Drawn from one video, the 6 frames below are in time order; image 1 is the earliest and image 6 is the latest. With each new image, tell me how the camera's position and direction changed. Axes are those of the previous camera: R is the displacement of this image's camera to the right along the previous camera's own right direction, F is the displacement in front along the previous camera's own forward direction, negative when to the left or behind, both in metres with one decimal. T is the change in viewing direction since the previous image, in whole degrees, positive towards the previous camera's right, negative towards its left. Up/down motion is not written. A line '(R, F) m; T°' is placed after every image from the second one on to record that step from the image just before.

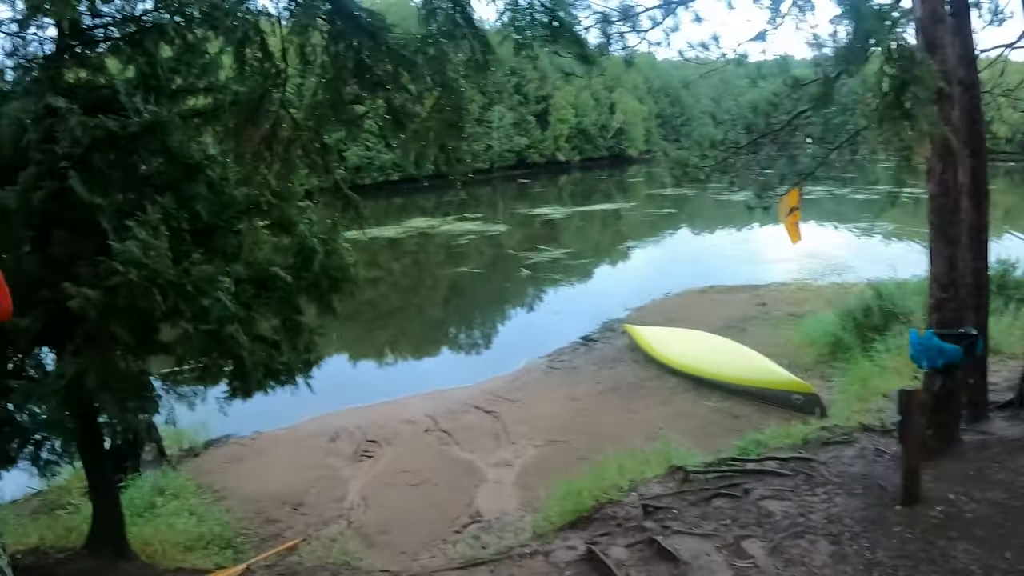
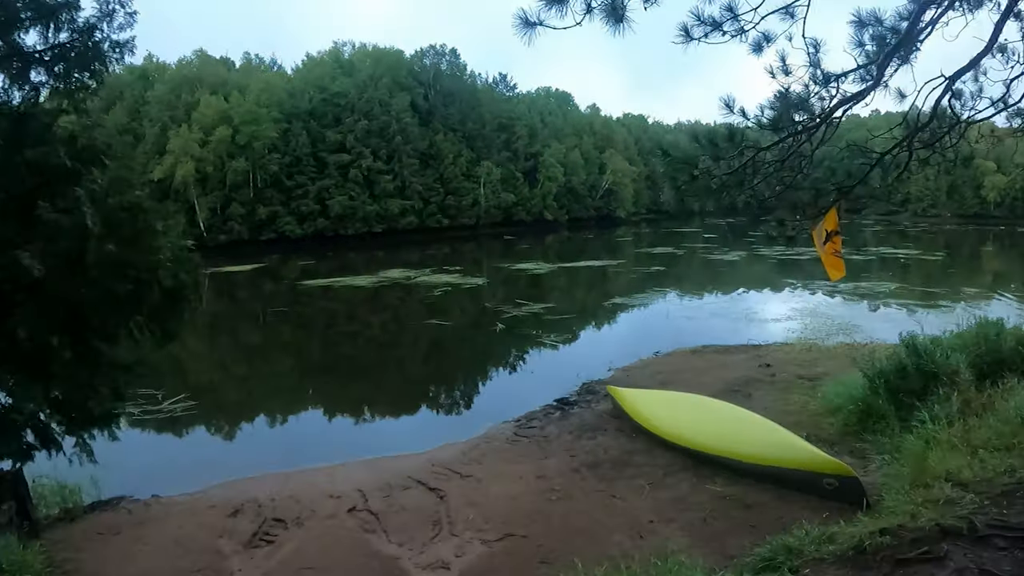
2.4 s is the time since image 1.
(+0.2, +1.6) m; +1°
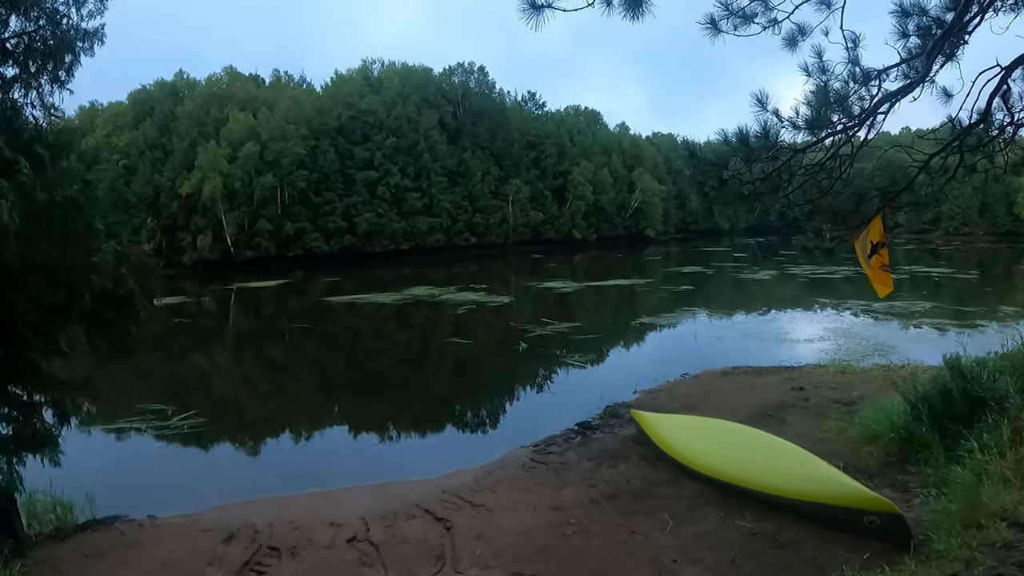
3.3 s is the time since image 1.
(+0.1, +0.4) m; -1°
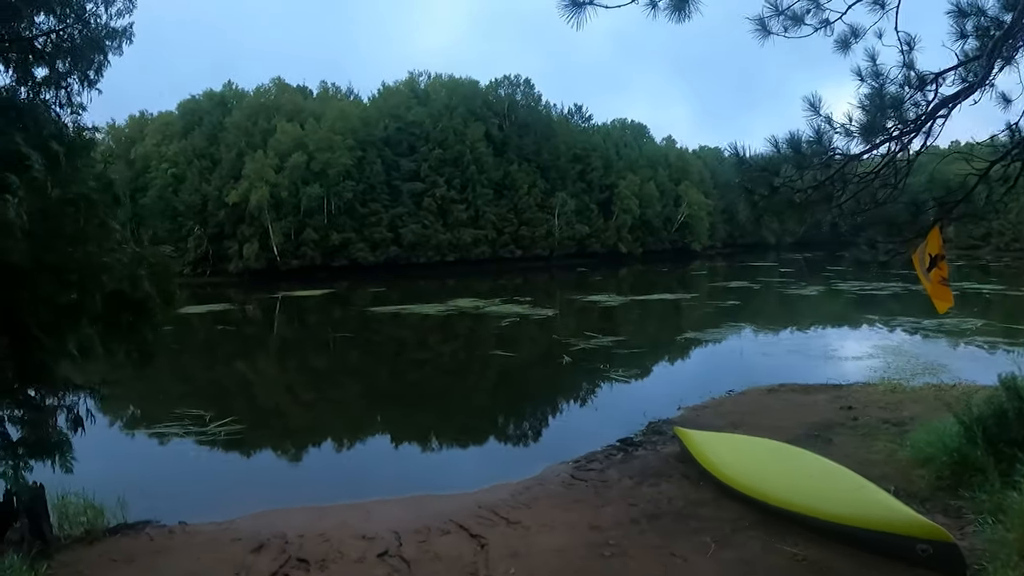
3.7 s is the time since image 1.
(0.0, +0.1) m; -2°
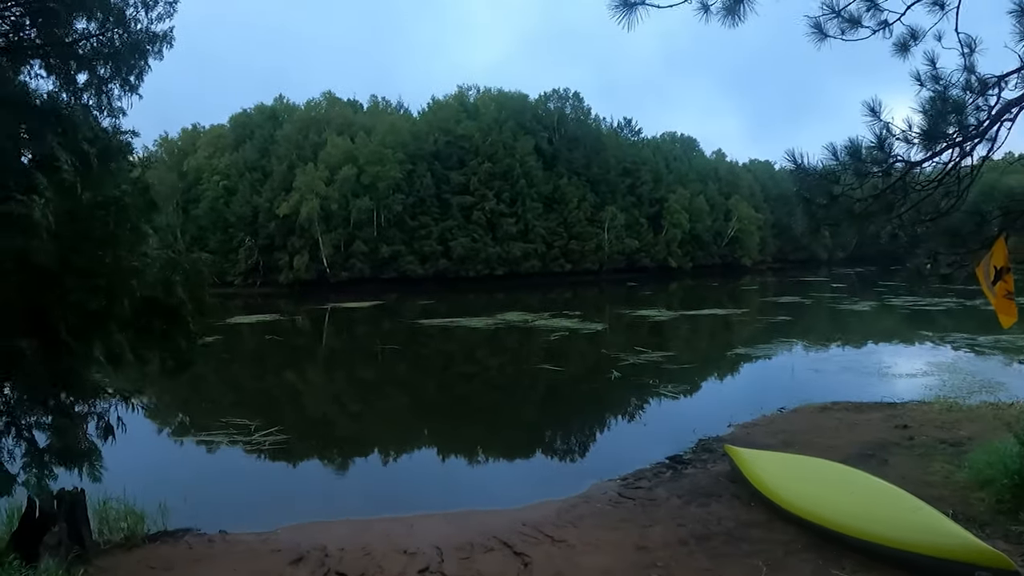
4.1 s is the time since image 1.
(0.0, +0.1) m; -2°
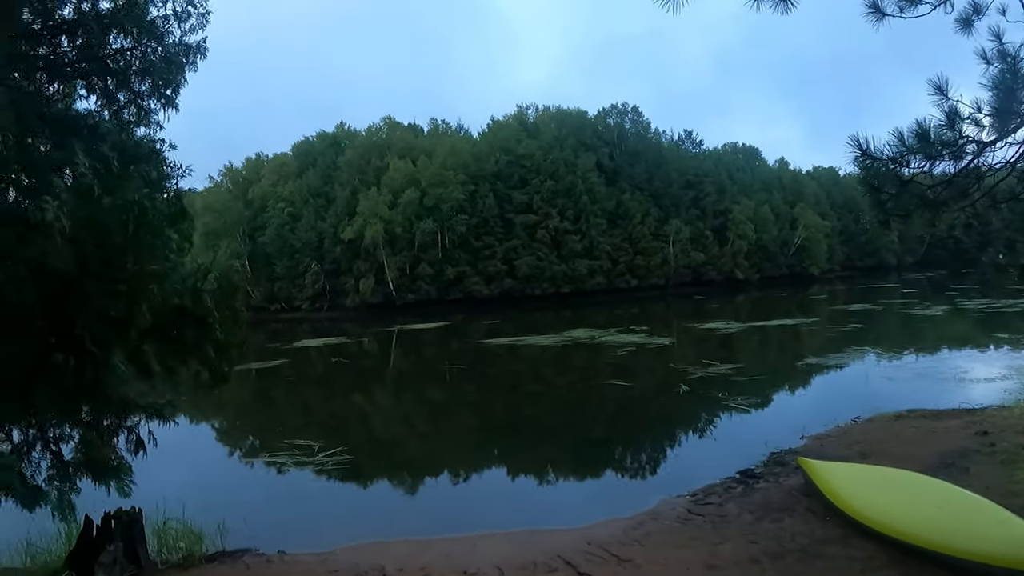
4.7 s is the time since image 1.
(0.0, +0.1) m; -3°
